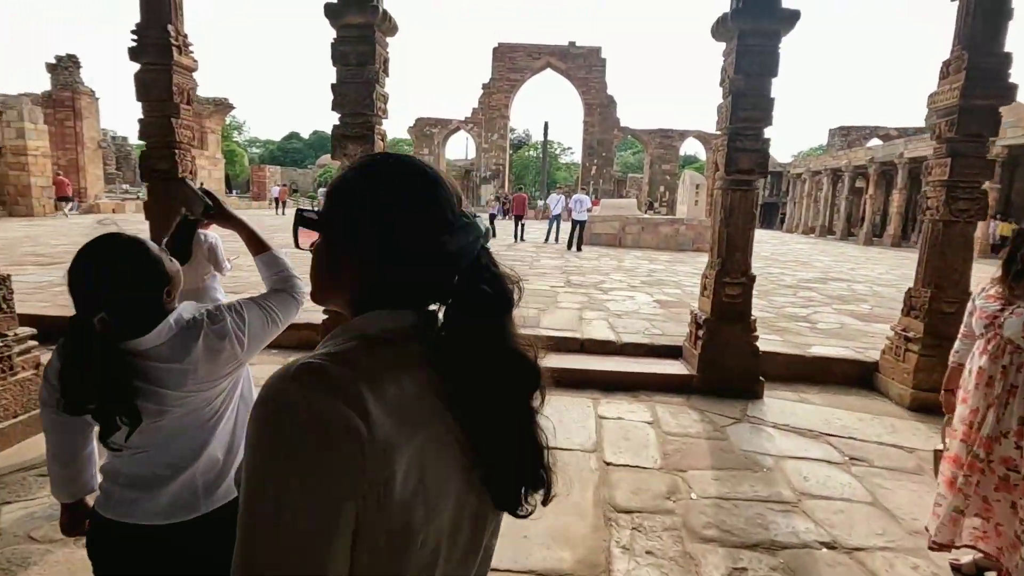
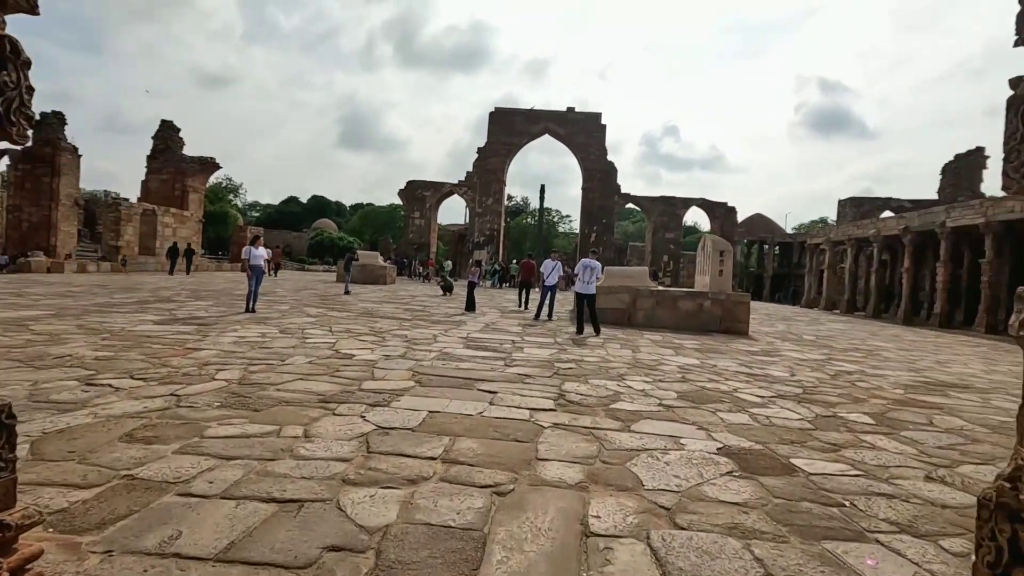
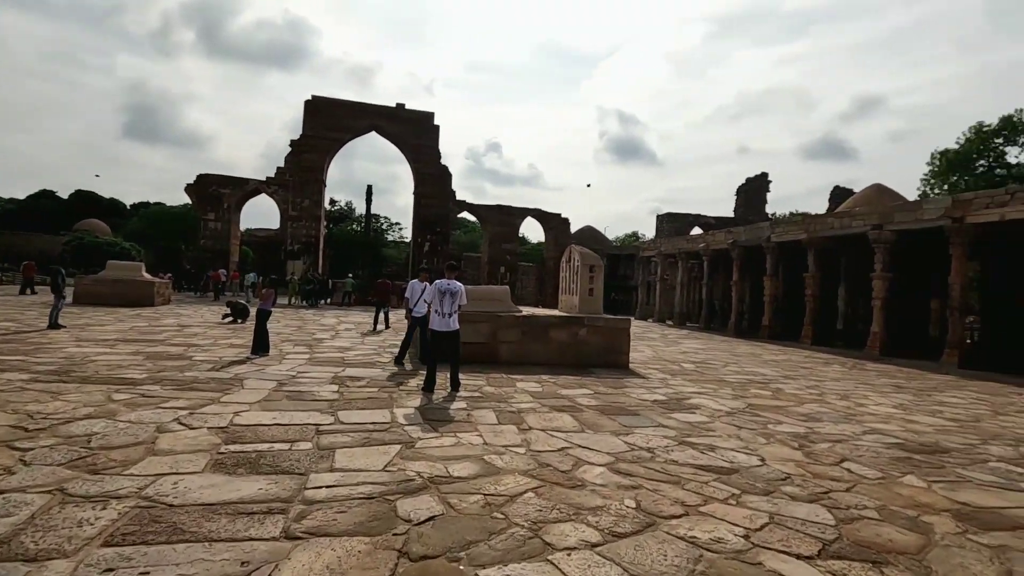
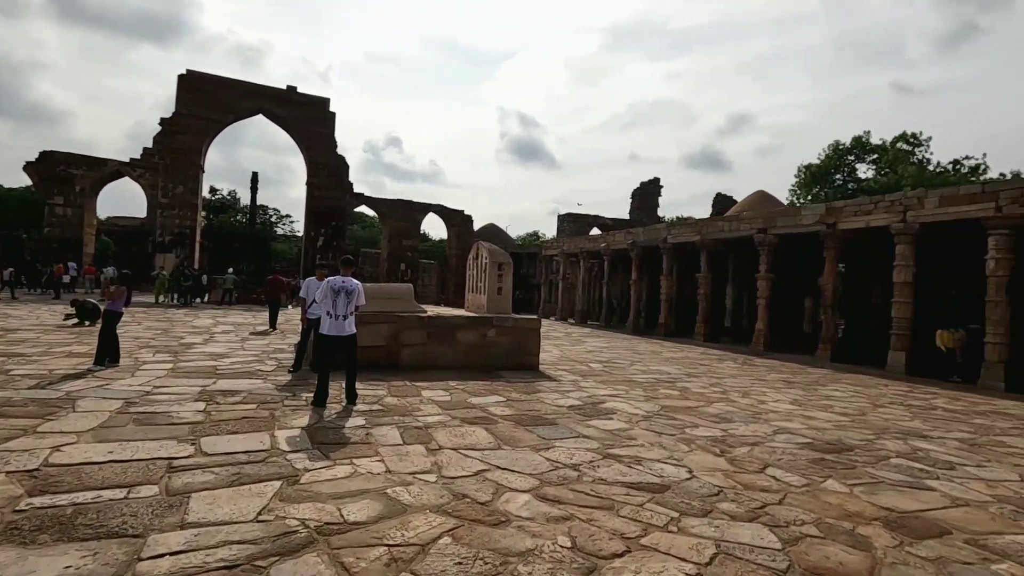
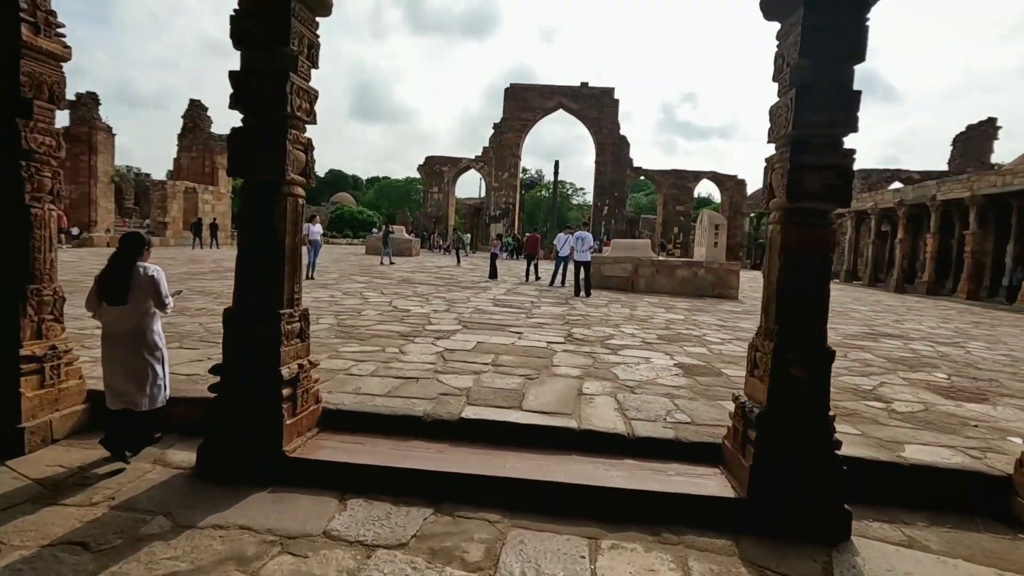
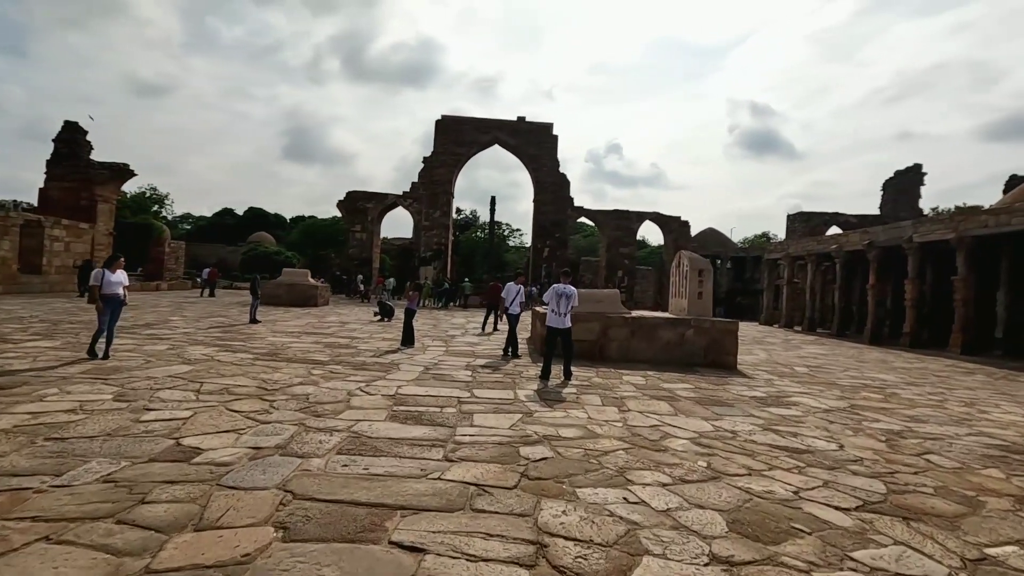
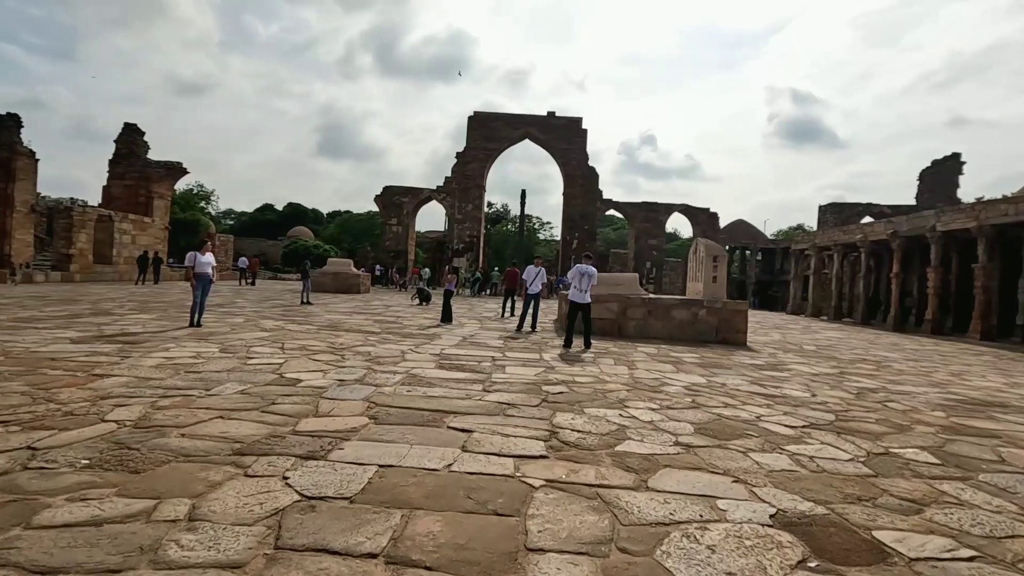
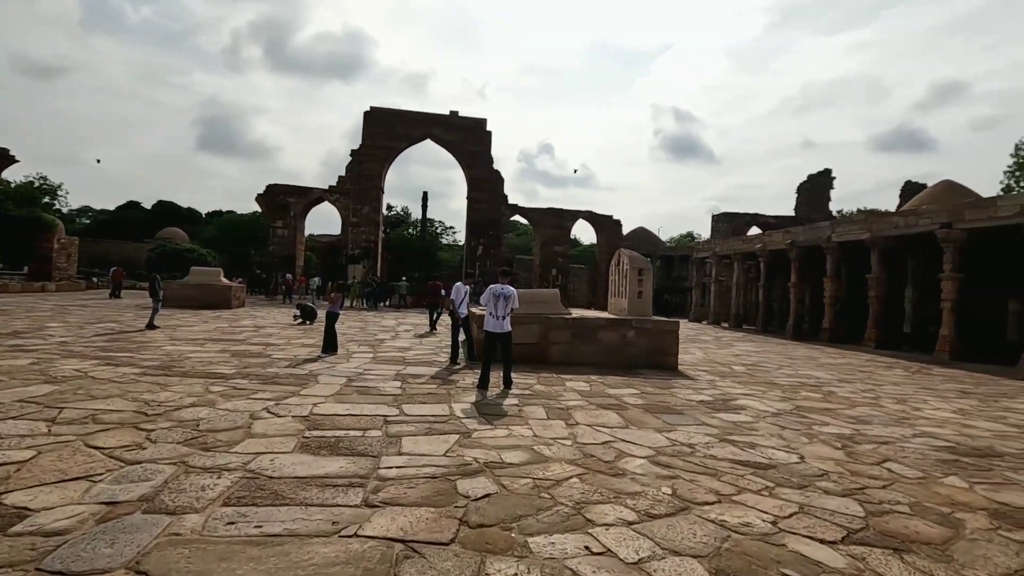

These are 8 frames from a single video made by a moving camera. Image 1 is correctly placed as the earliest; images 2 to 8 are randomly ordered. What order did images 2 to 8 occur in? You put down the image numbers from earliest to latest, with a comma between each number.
5, 2, 7, 6, 8, 3, 4
